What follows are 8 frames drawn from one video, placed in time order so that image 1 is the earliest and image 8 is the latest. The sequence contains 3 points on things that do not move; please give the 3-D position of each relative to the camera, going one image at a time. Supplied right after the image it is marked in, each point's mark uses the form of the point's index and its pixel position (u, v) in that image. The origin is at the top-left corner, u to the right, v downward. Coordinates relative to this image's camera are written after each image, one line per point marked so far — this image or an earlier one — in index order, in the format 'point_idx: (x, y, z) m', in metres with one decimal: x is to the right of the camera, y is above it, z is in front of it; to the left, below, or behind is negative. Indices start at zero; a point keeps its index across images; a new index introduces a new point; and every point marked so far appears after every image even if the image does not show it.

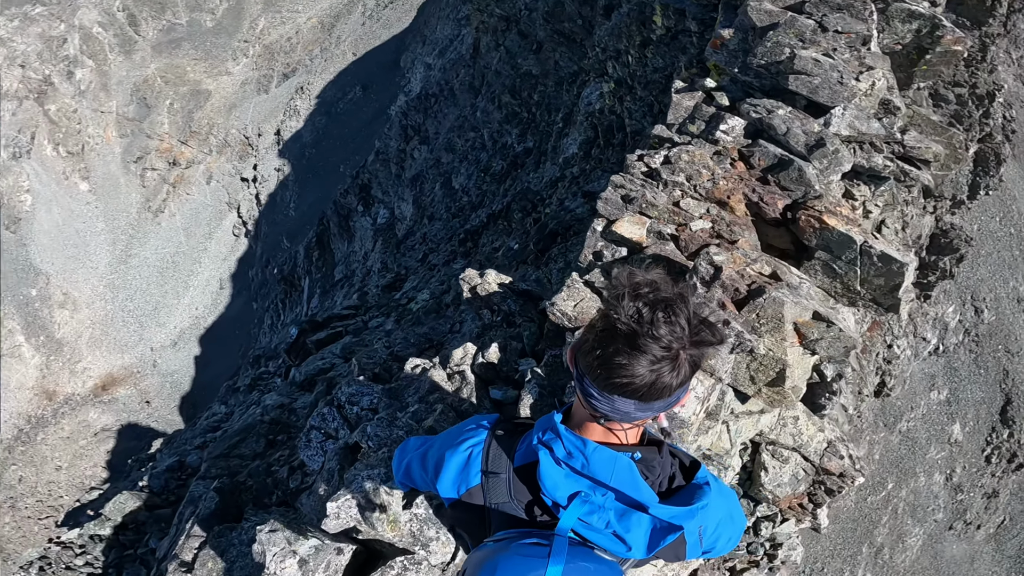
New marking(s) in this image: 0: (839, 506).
0: (+6.0, -4.1, +12.9) m
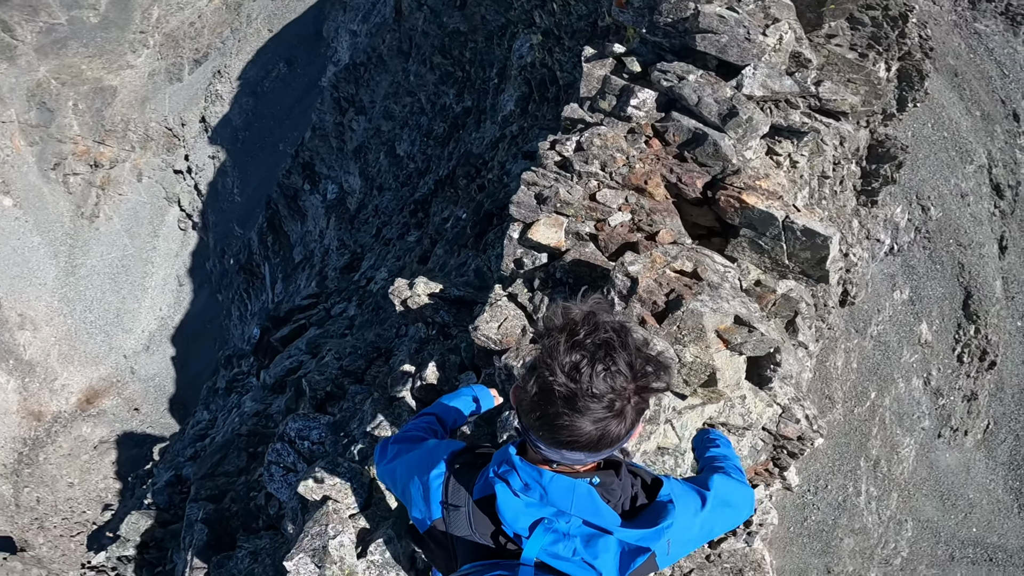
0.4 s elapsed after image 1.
0: (+6.1, -2.7, +13.5) m
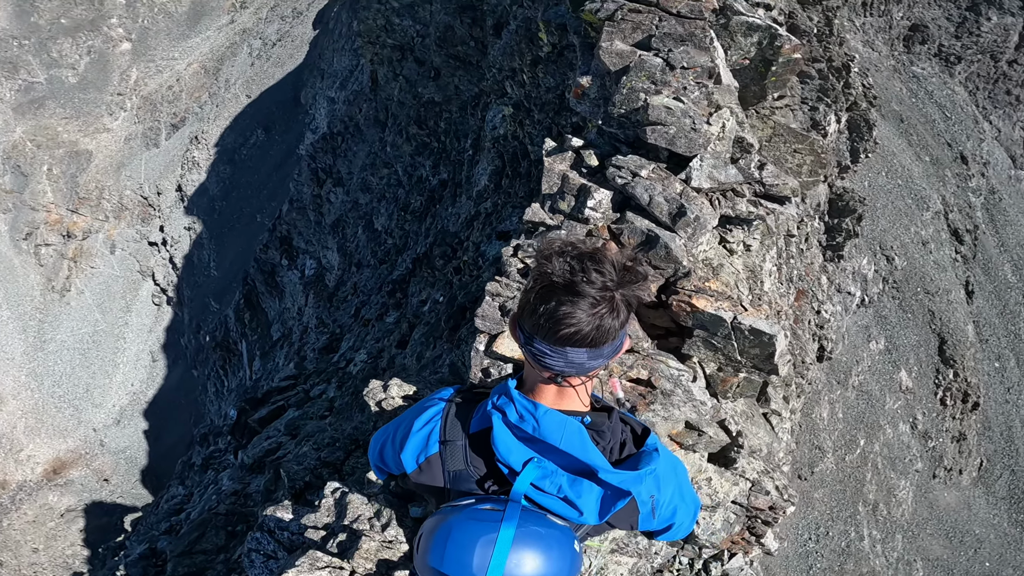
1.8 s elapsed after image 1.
0: (+6.0, -3.6, +13.4) m
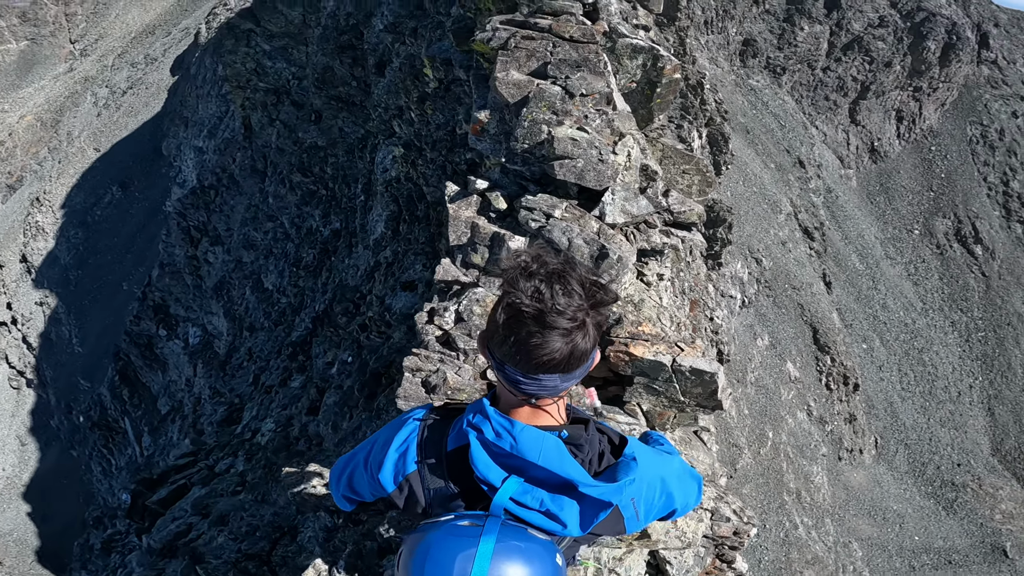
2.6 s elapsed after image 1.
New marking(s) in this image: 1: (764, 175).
0: (+4.8, -3.8, +14.6) m
1: (+7.0, +3.0, +18.6) m
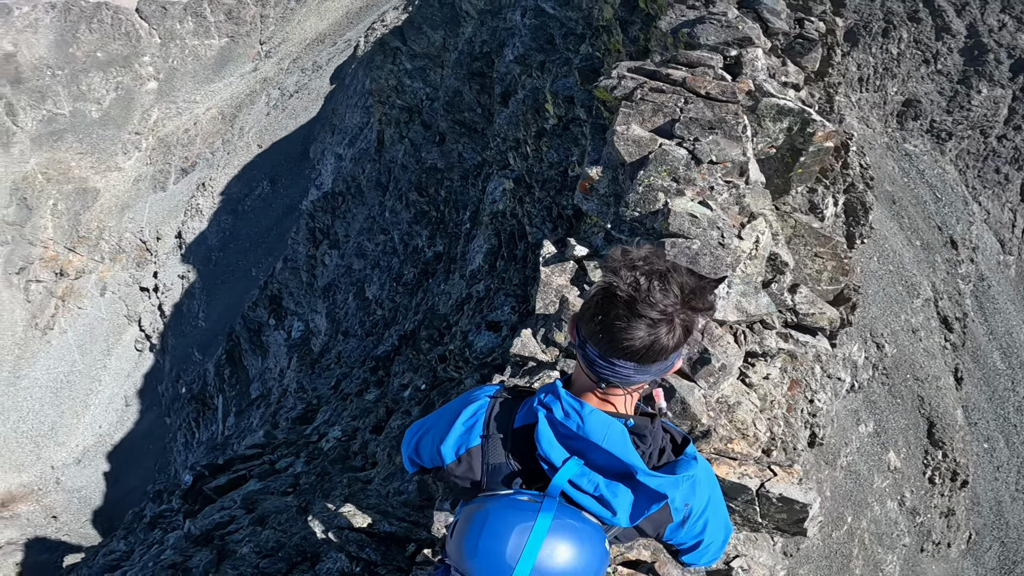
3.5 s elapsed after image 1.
0: (+5.5, -4.8, +12.9) m
1: (+9.5, +1.0, +16.9) m
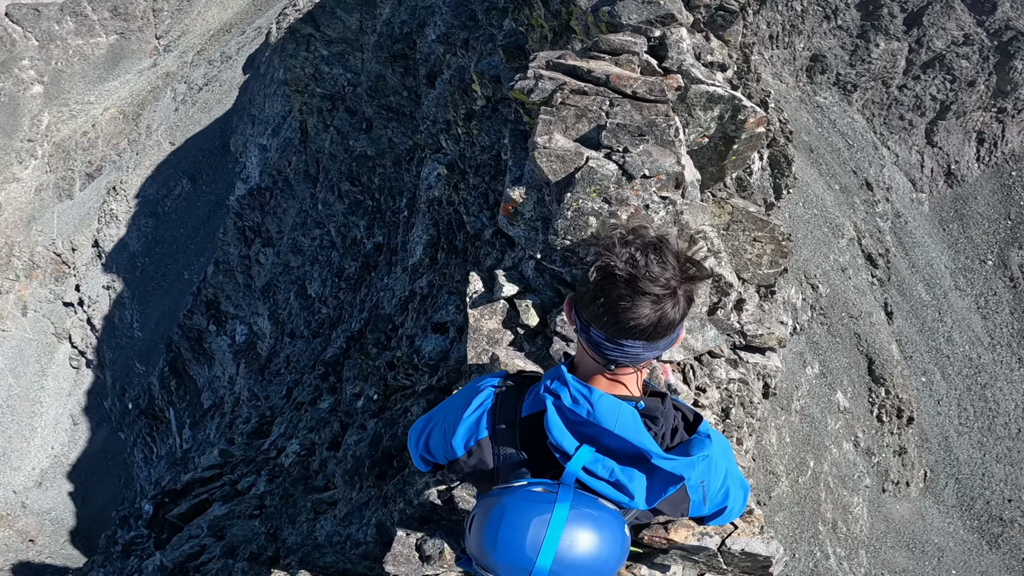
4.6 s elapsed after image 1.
0: (+5.3, -4.1, +13.8) m
1: (+8.2, +2.3, +17.8) m
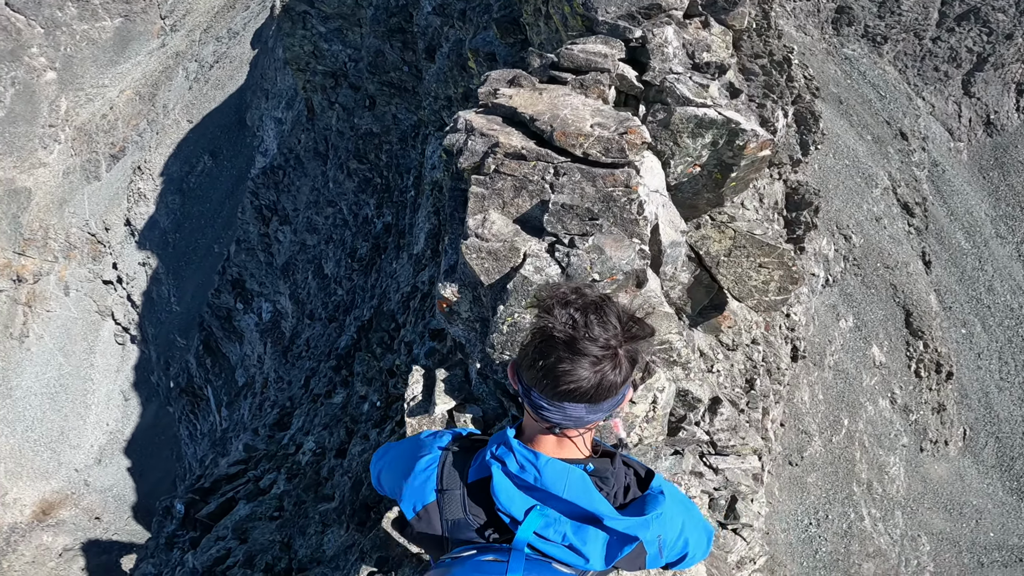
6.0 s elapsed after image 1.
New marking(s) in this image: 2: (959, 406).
0: (+5.9, -3.3, +13.7) m
1: (+8.8, +3.5, +17.1) m
2: (+9.8, -2.6, +15.5) m
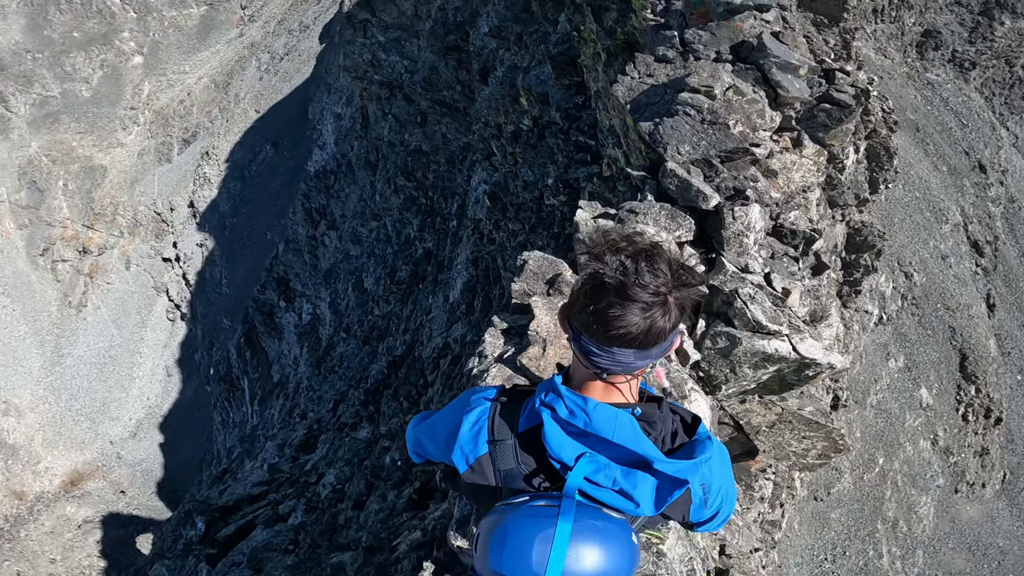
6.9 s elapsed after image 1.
0: (+6.2, -3.9, +13.2) m
1: (+9.9, +2.6, +16.4) m
2: (+10.4, -3.5, +14.7) m
